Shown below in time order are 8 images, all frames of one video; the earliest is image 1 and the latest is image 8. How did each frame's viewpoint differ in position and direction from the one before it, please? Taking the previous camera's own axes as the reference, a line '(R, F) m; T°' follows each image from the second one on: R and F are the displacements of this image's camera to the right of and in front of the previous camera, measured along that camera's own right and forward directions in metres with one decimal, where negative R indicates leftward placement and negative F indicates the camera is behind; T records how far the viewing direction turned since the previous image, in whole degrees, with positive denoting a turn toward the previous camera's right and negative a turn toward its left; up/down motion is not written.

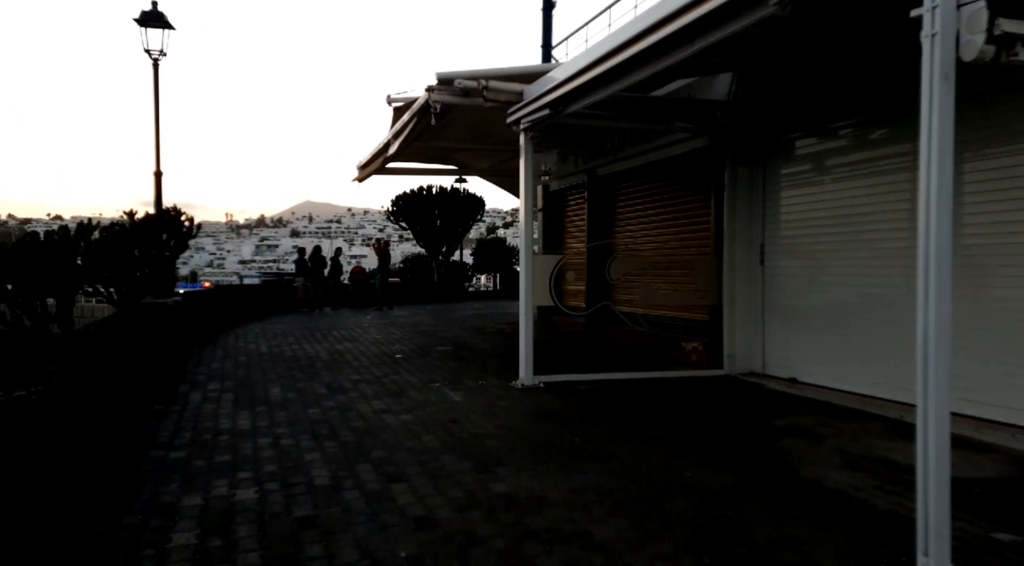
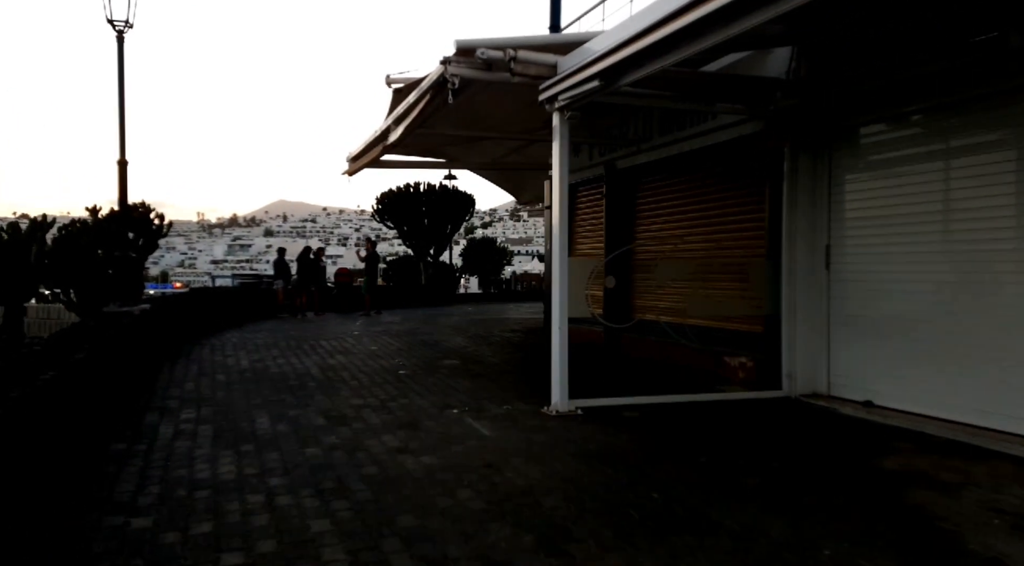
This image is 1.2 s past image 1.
(-0.5, +1.2) m; +2°
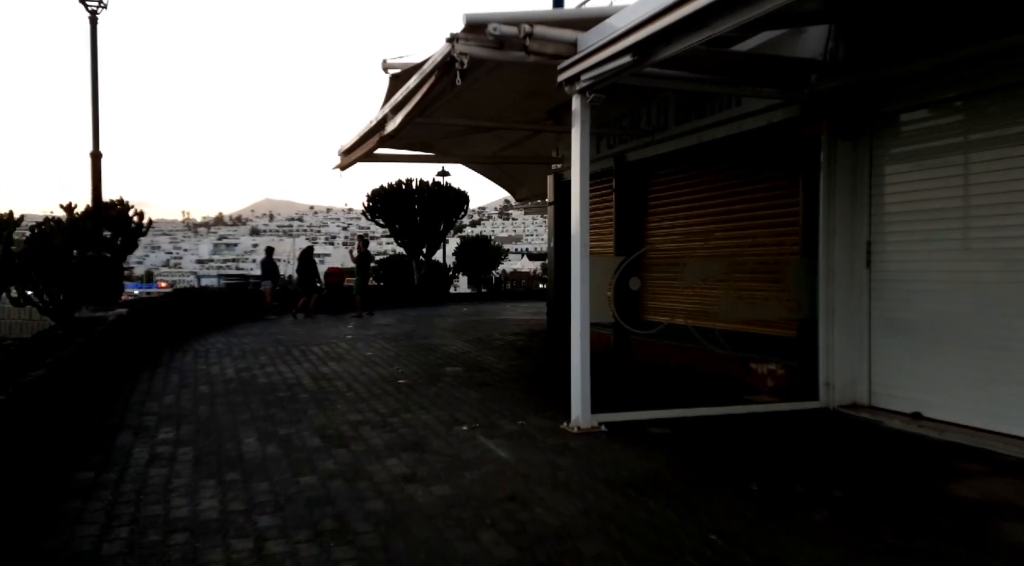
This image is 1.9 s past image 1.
(-0.2, +0.7) m; +1°
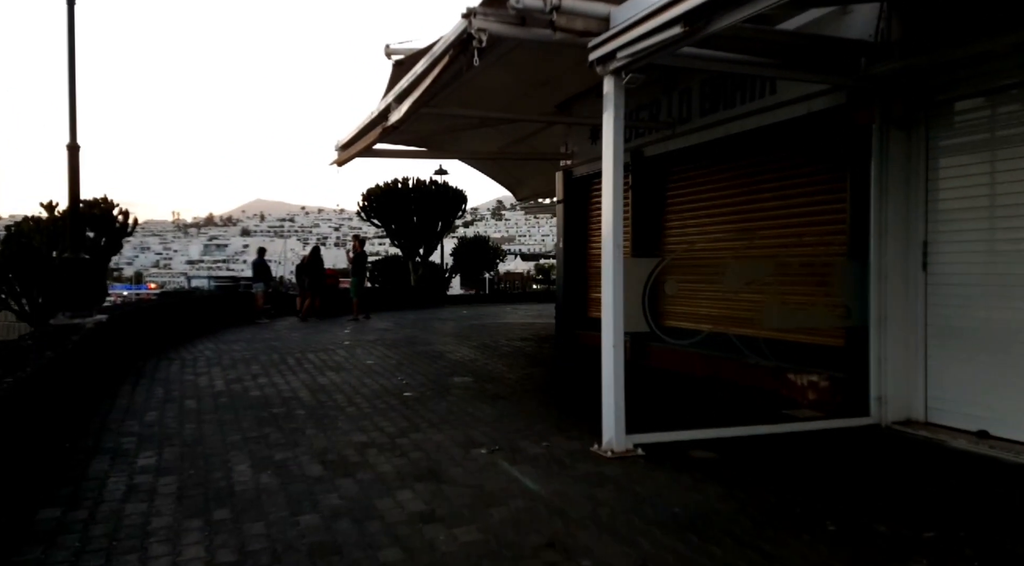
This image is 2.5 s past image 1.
(-0.2, +0.6) m; +1°
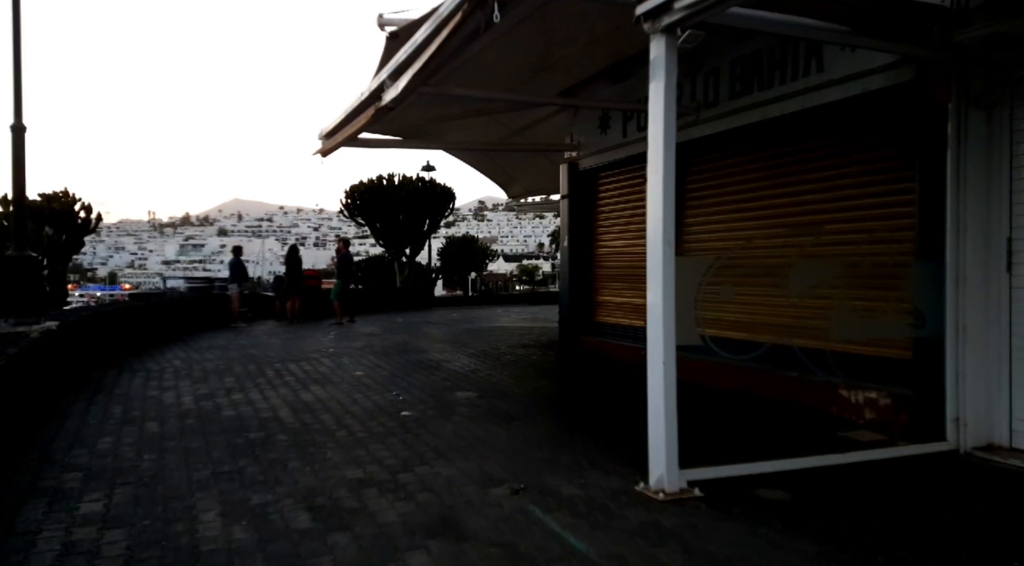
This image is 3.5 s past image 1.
(-0.3, +0.9) m; +2°
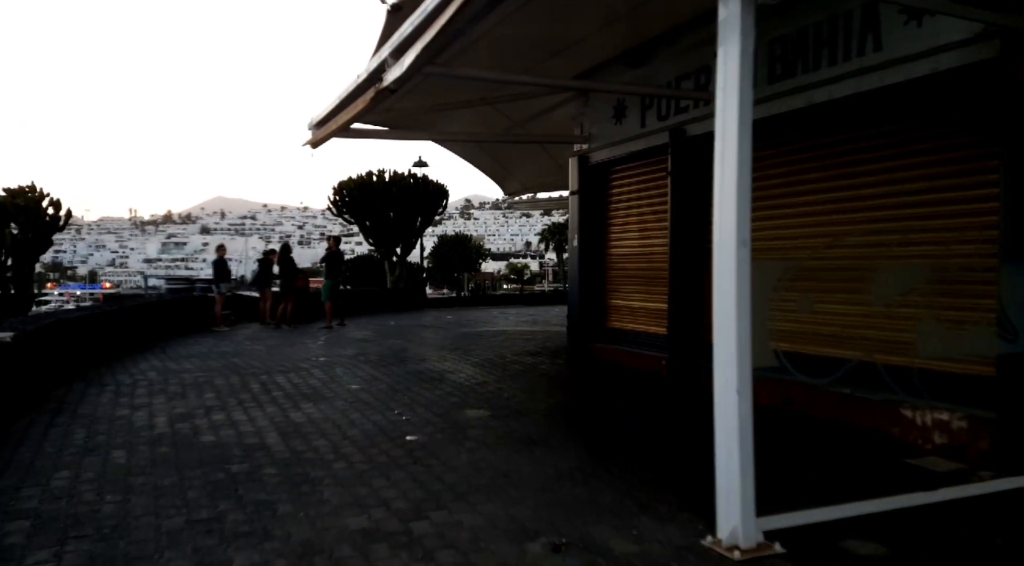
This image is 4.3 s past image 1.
(-0.3, +0.8) m; +1°
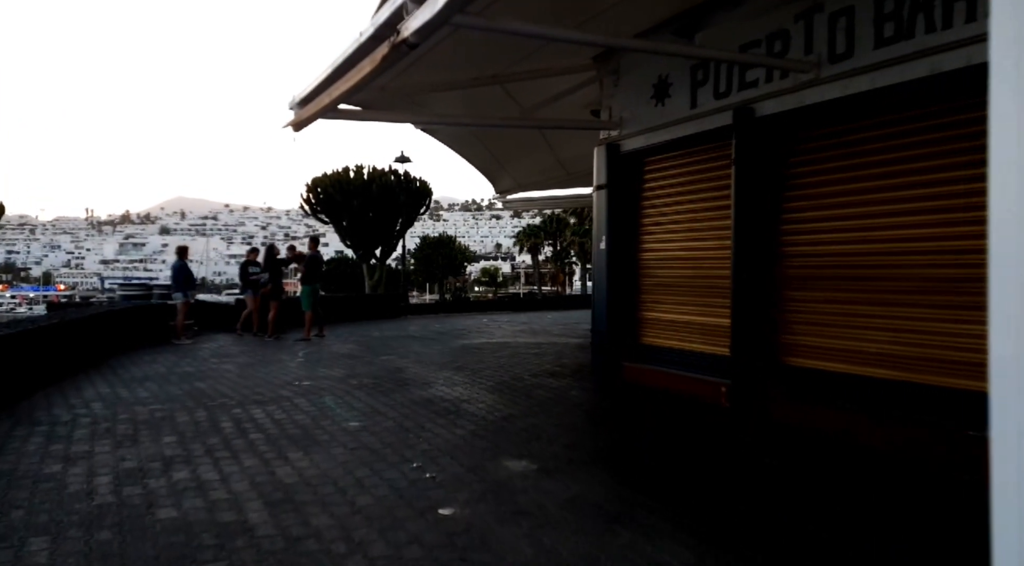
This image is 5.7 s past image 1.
(-0.6, +1.4) m; +3°
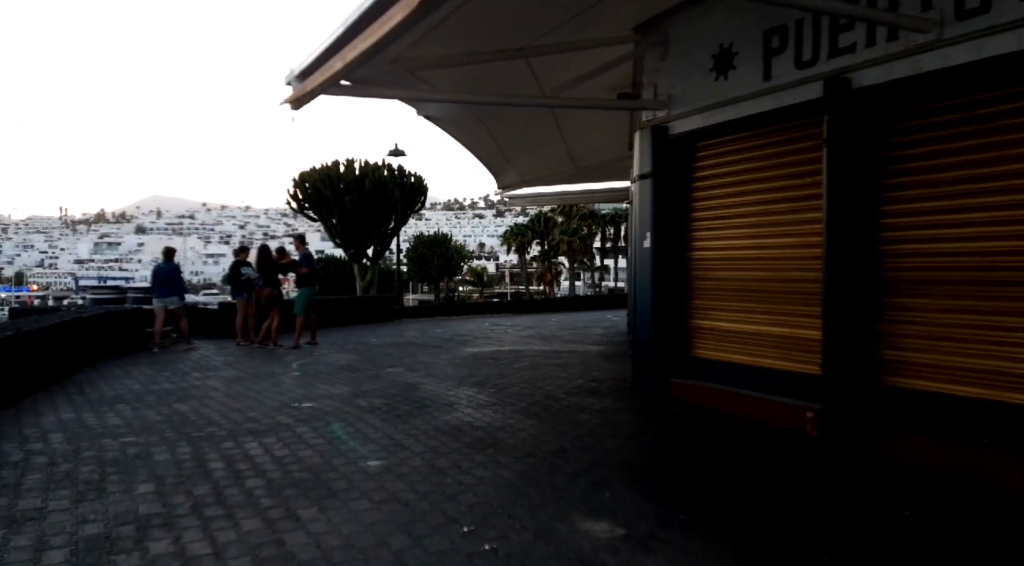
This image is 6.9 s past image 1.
(-0.5, +1.1) m; +1°
